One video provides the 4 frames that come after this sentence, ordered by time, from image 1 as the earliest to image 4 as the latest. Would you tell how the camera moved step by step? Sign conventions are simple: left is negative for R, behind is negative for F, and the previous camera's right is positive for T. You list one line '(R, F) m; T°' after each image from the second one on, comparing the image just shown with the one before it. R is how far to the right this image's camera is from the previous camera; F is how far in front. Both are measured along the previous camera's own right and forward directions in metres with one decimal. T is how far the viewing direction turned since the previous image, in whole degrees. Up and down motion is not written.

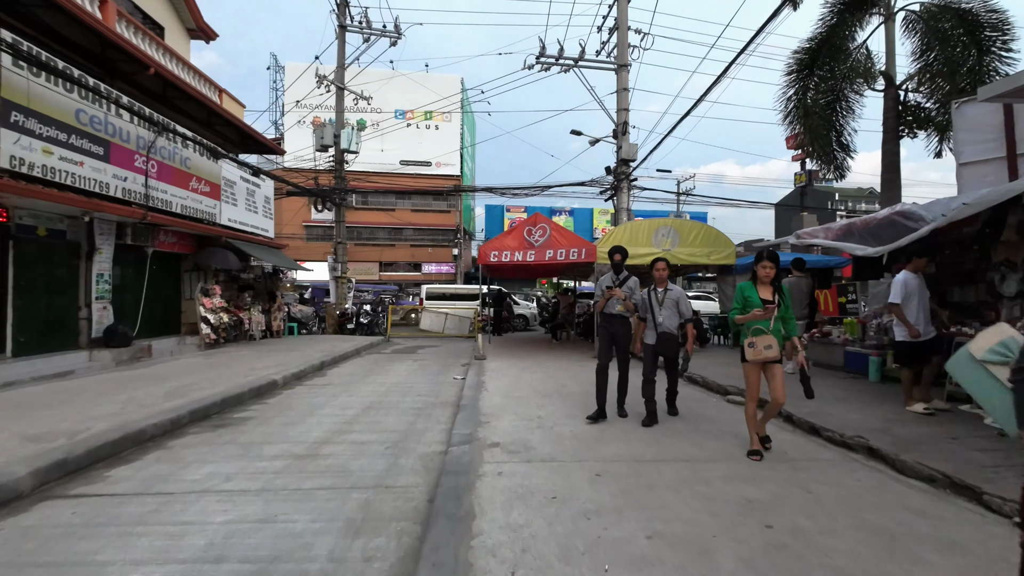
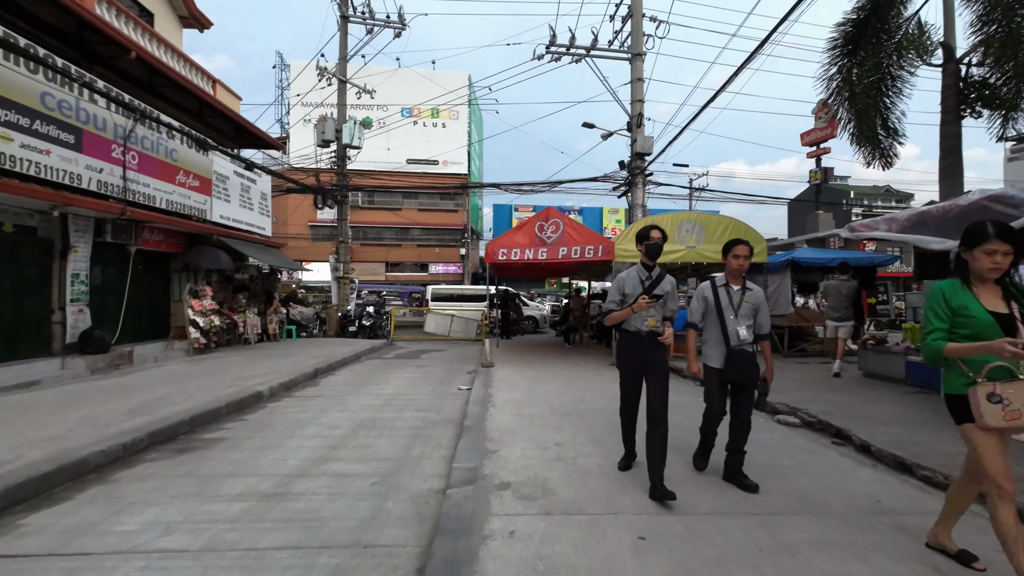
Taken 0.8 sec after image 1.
(-0.1, +1.1) m; -1°
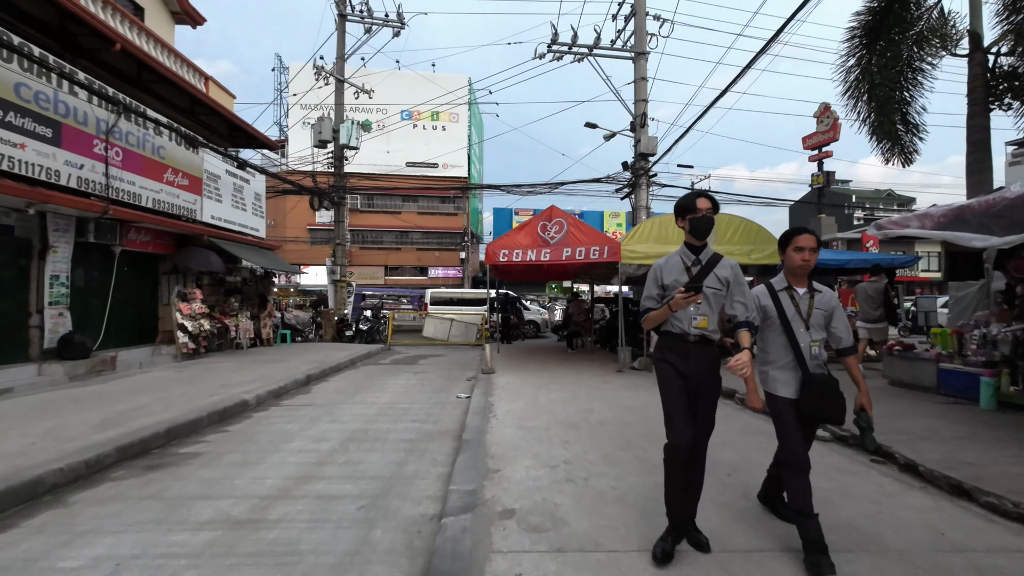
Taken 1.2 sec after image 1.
(0.0, +0.5) m; 0°
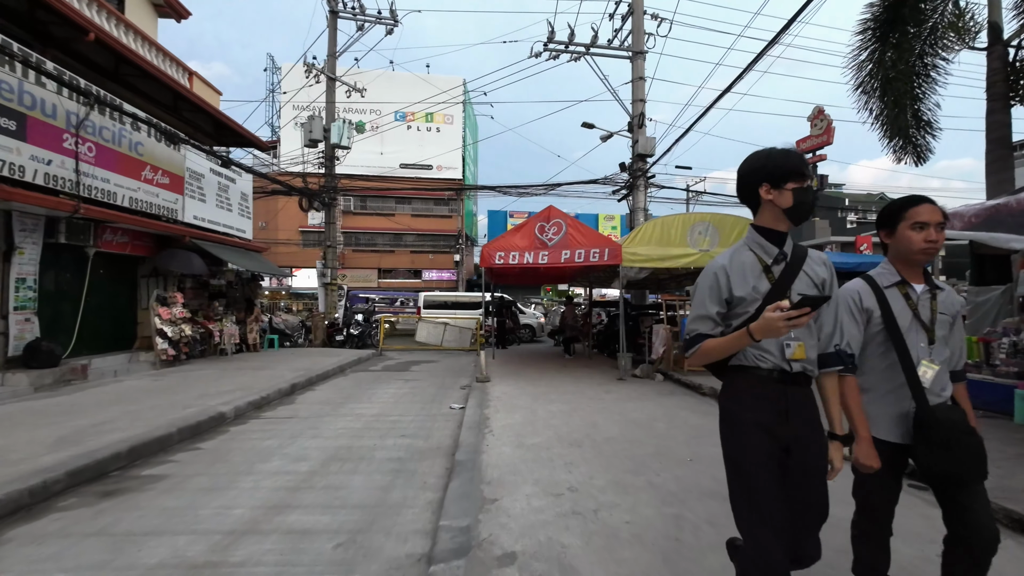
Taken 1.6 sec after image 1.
(0.0, +0.5) m; +1°
